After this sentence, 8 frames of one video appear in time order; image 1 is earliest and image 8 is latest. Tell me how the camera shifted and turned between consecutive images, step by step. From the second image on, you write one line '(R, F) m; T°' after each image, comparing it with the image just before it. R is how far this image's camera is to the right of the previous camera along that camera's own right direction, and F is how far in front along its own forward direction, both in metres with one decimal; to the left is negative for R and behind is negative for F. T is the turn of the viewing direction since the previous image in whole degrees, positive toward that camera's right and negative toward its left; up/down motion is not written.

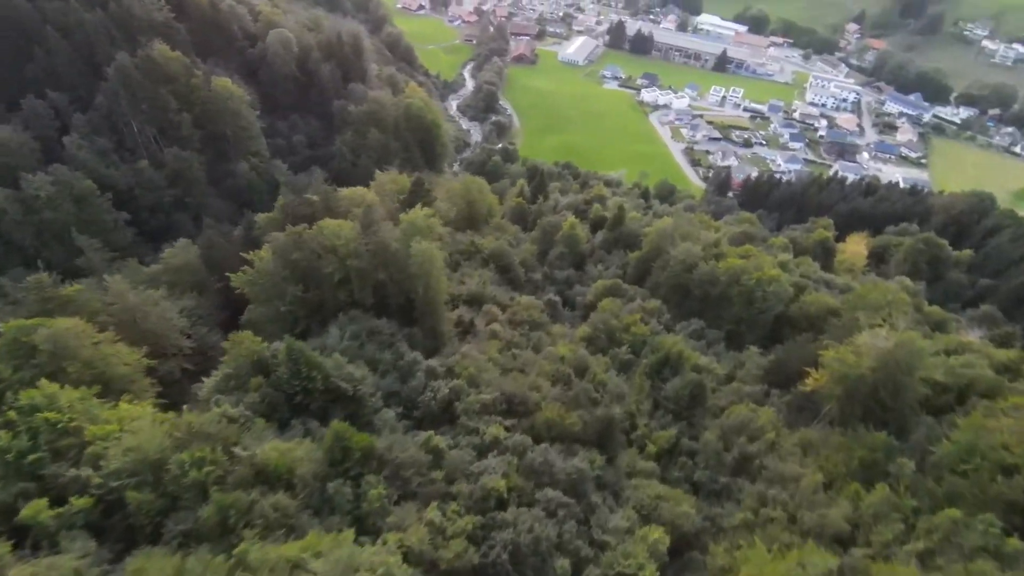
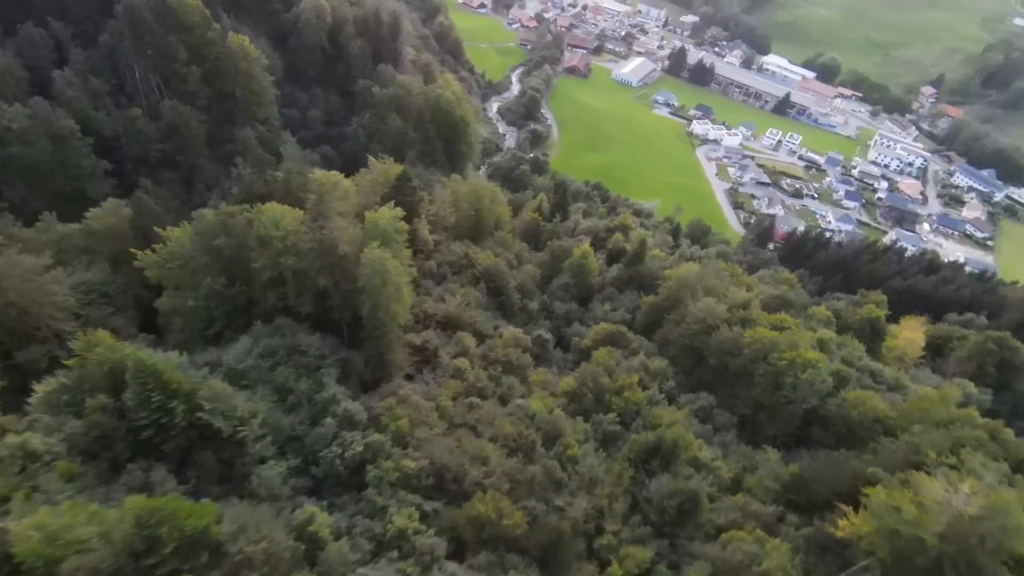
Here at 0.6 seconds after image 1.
(+2.8, +7.5) m; -3°
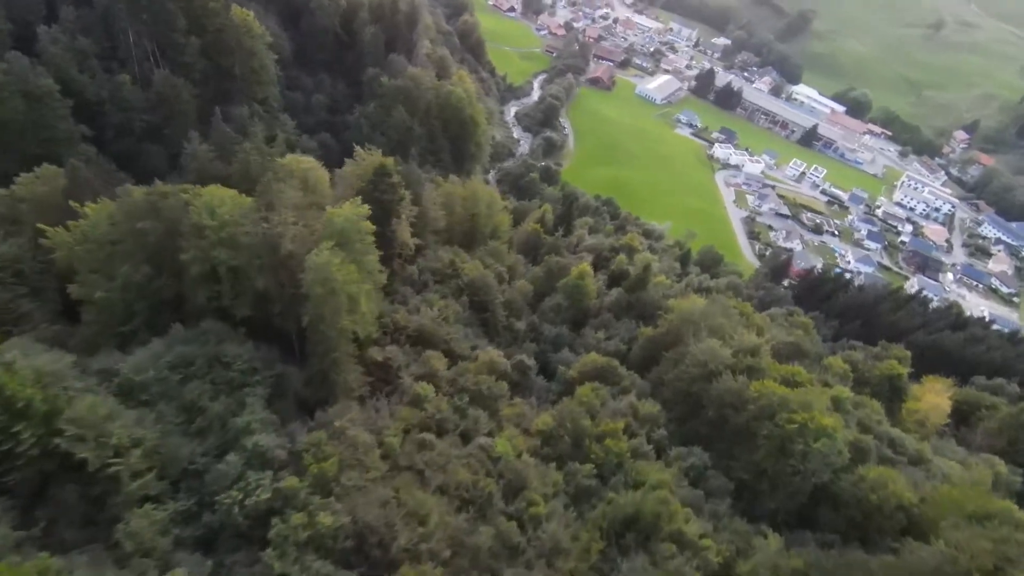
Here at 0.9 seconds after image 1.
(+1.7, +4.5) m; -1°
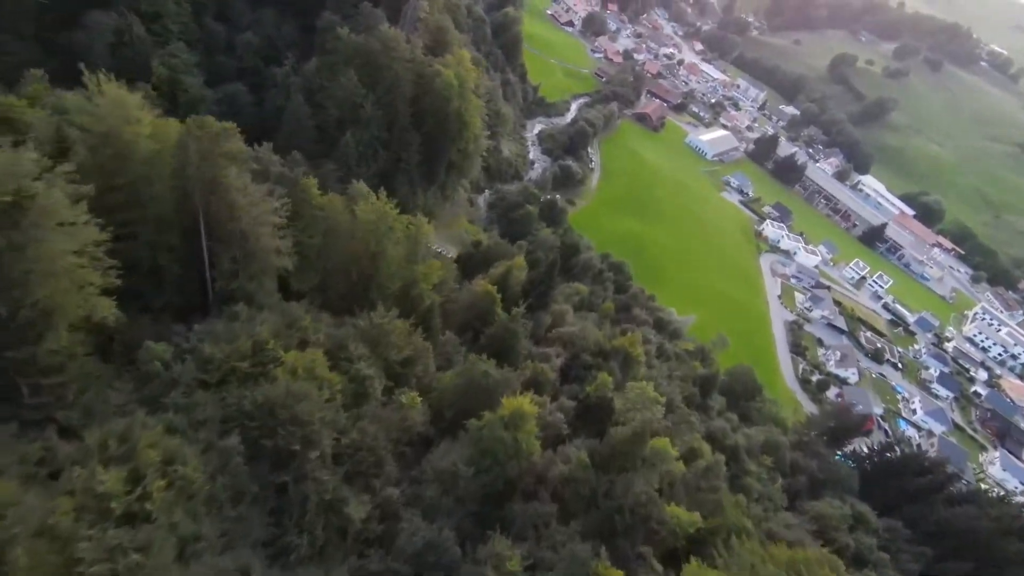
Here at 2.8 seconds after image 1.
(+5.7, +23.6) m; -1°
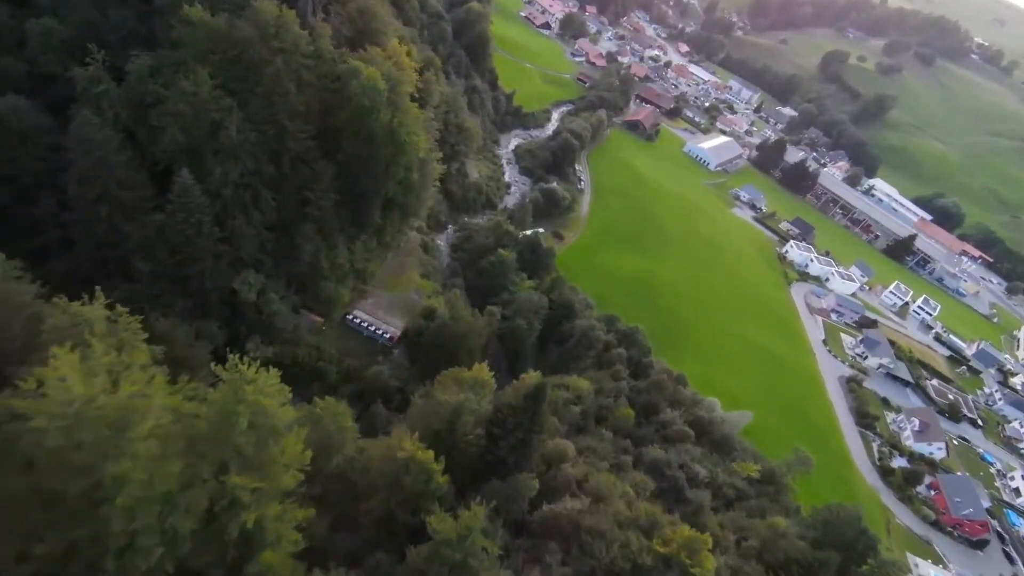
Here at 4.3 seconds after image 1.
(+1.9, +19.1) m; +1°
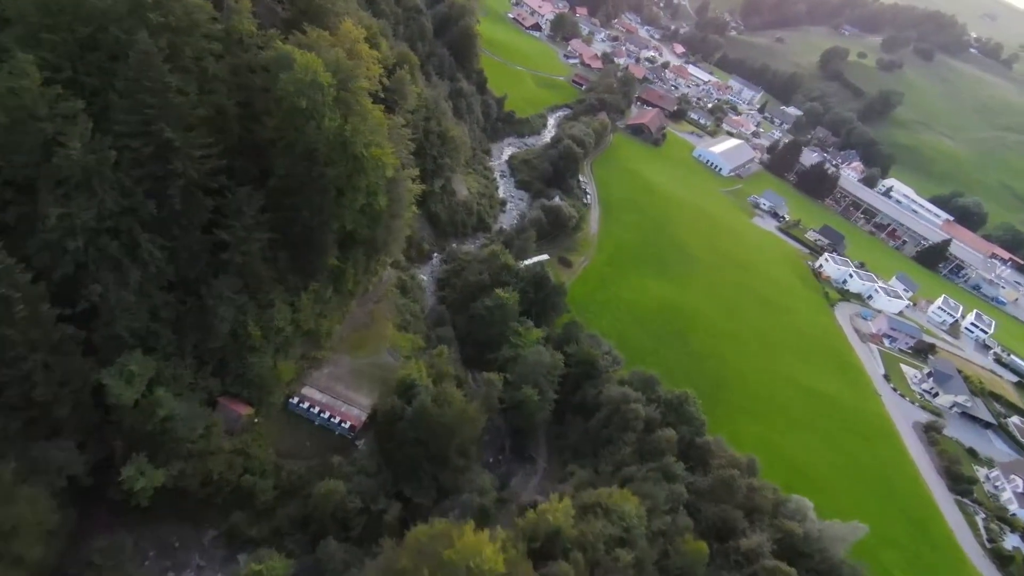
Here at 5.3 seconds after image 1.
(-0.5, +11.8) m; +1°
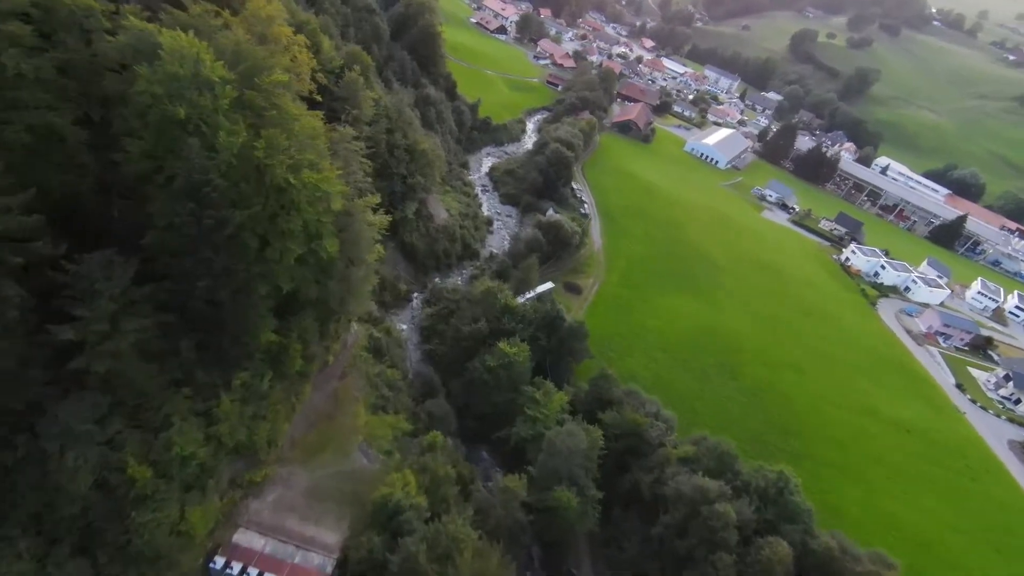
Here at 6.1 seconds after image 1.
(-1.2, +10.2) m; +2°
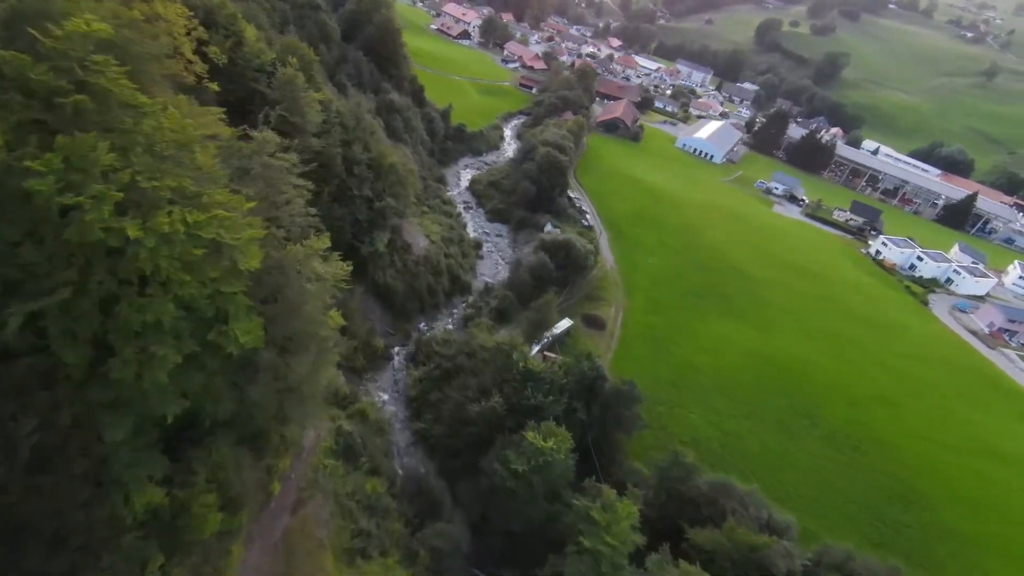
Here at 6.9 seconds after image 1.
(-1.8, +10.0) m; +2°
